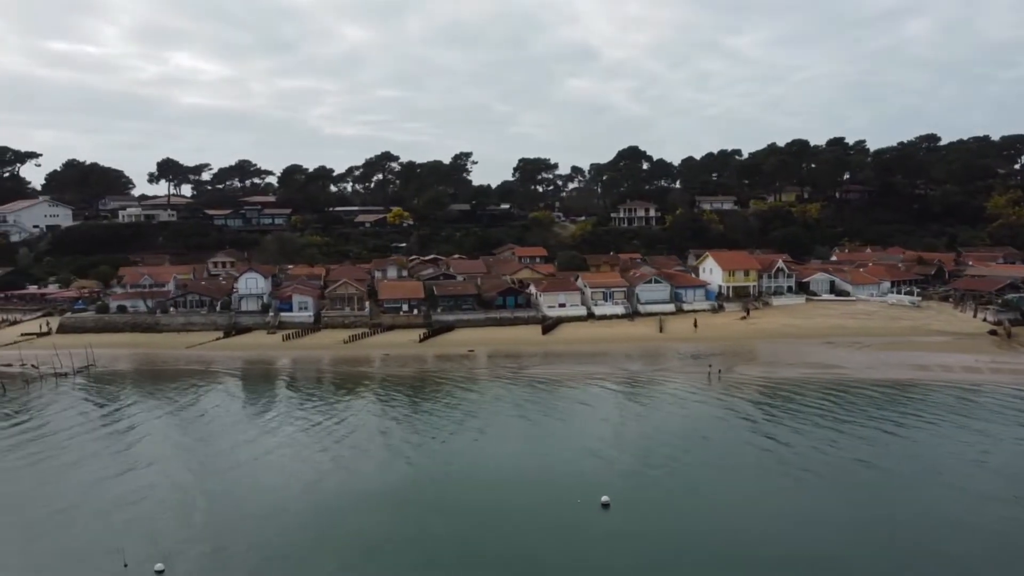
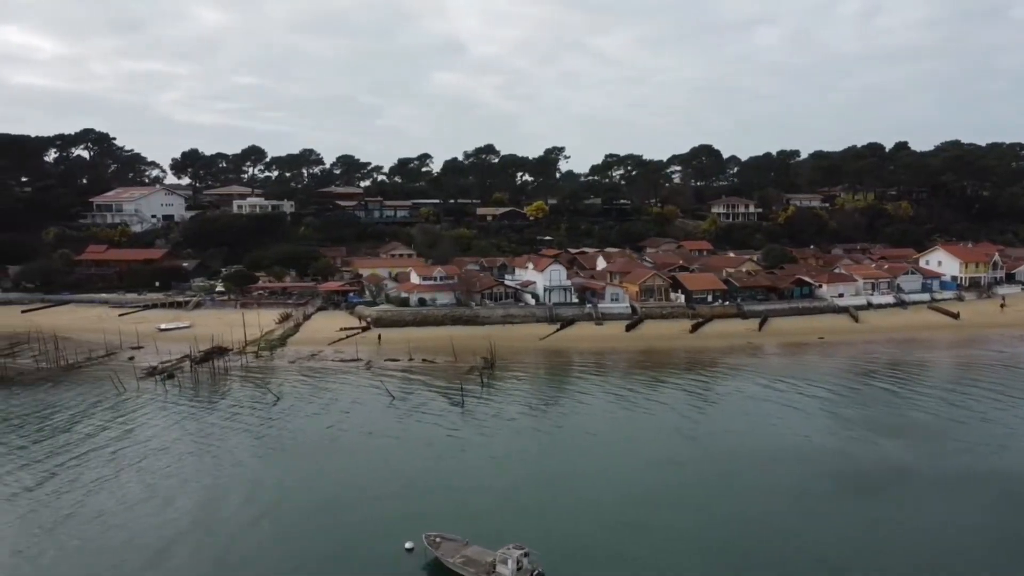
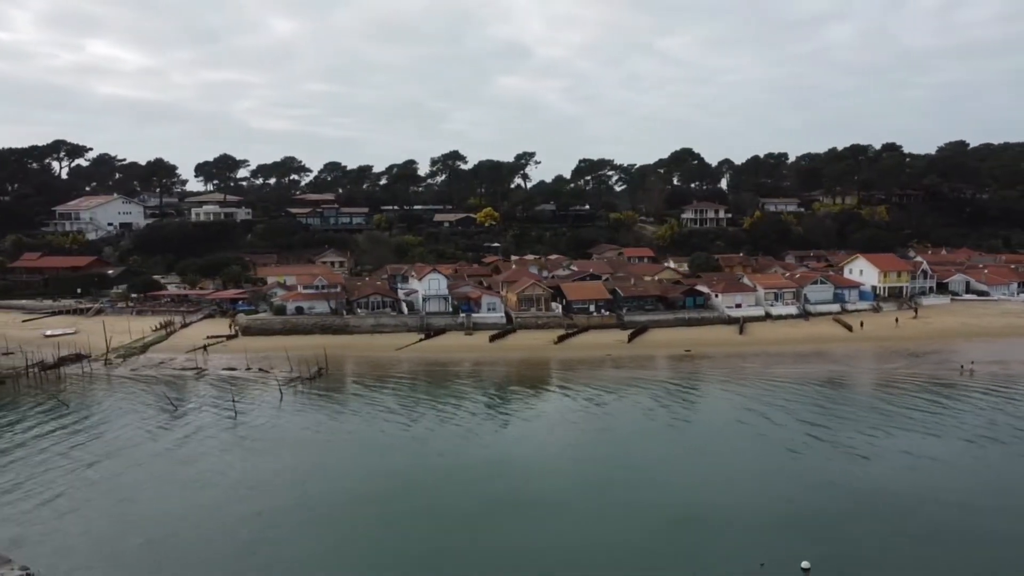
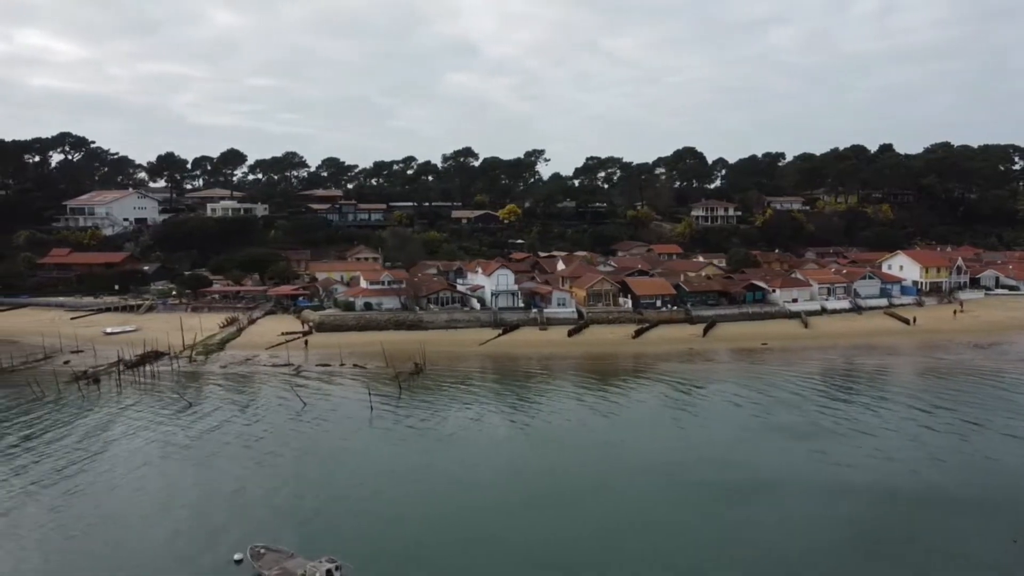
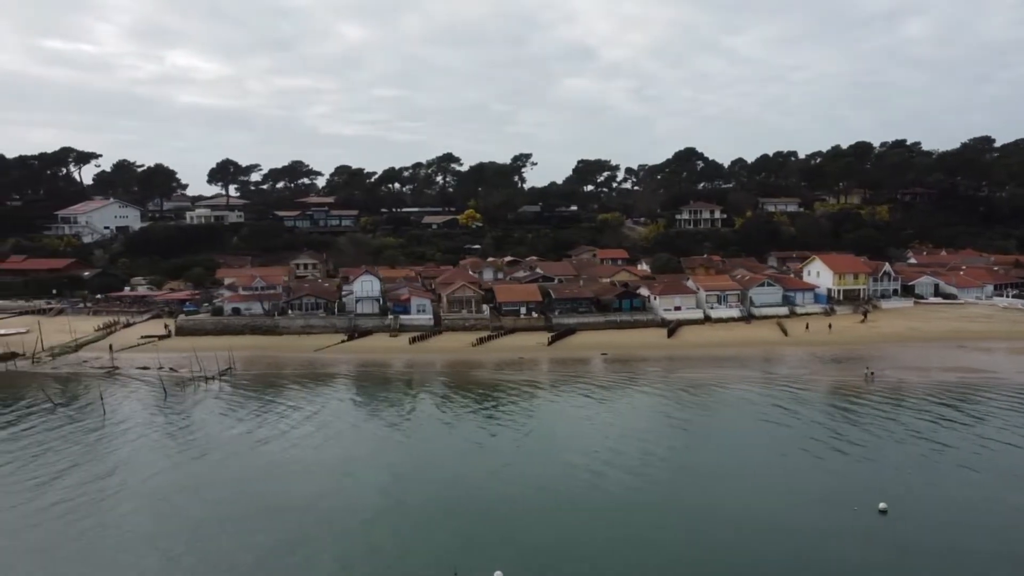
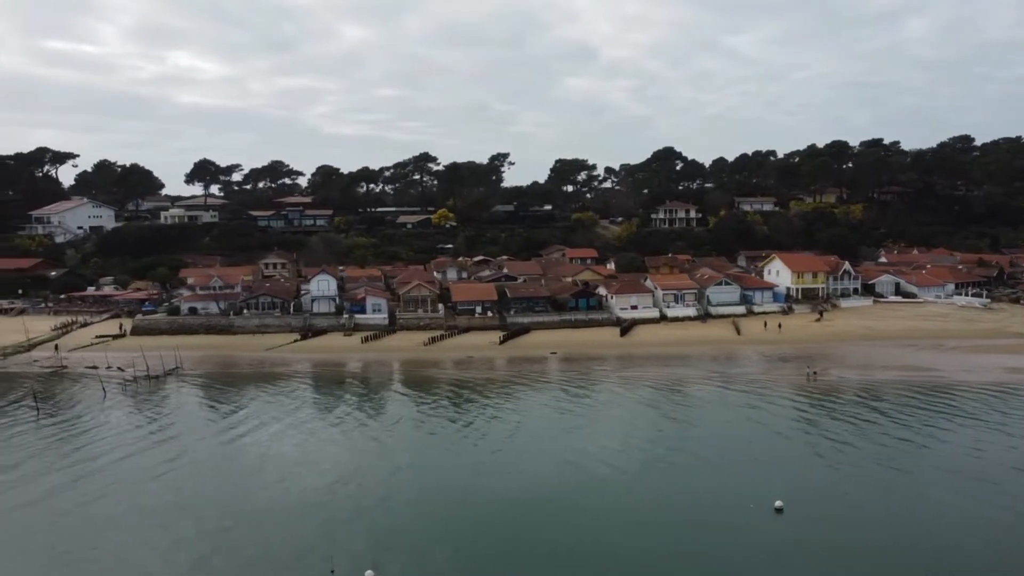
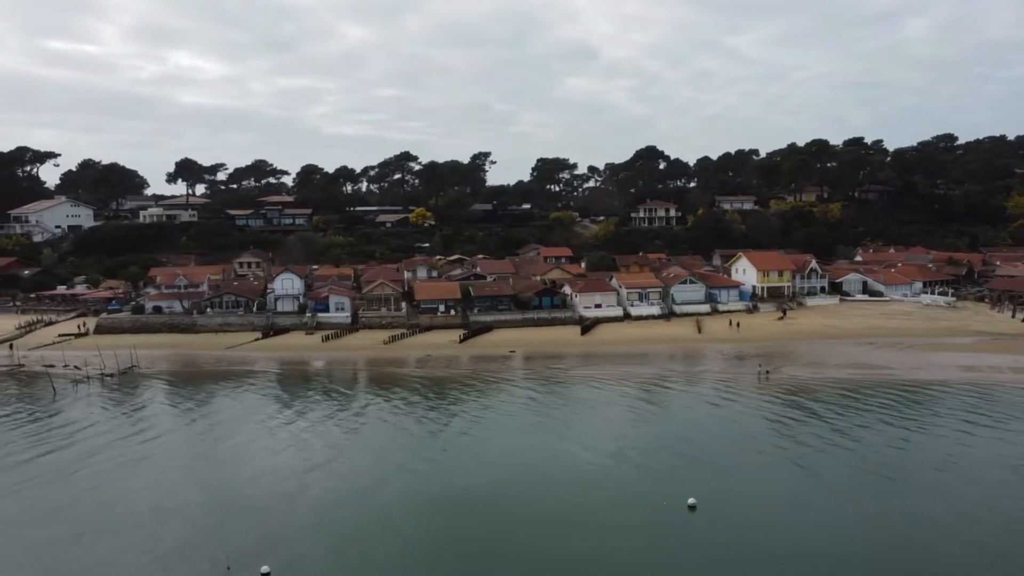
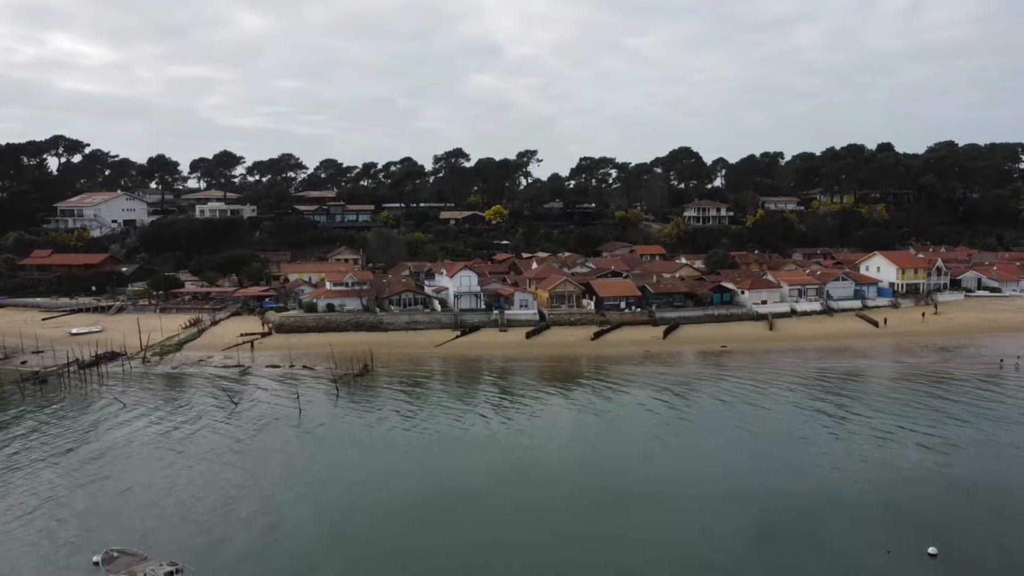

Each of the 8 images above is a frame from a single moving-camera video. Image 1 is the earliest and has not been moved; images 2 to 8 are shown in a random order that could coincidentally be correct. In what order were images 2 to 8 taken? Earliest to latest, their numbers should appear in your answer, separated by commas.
7, 6, 5, 3, 8, 4, 2
